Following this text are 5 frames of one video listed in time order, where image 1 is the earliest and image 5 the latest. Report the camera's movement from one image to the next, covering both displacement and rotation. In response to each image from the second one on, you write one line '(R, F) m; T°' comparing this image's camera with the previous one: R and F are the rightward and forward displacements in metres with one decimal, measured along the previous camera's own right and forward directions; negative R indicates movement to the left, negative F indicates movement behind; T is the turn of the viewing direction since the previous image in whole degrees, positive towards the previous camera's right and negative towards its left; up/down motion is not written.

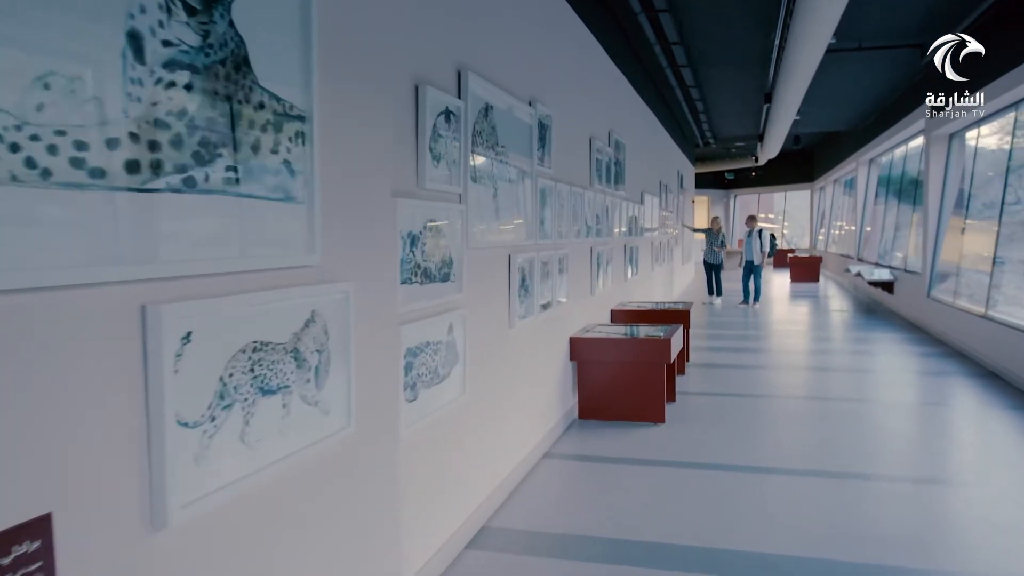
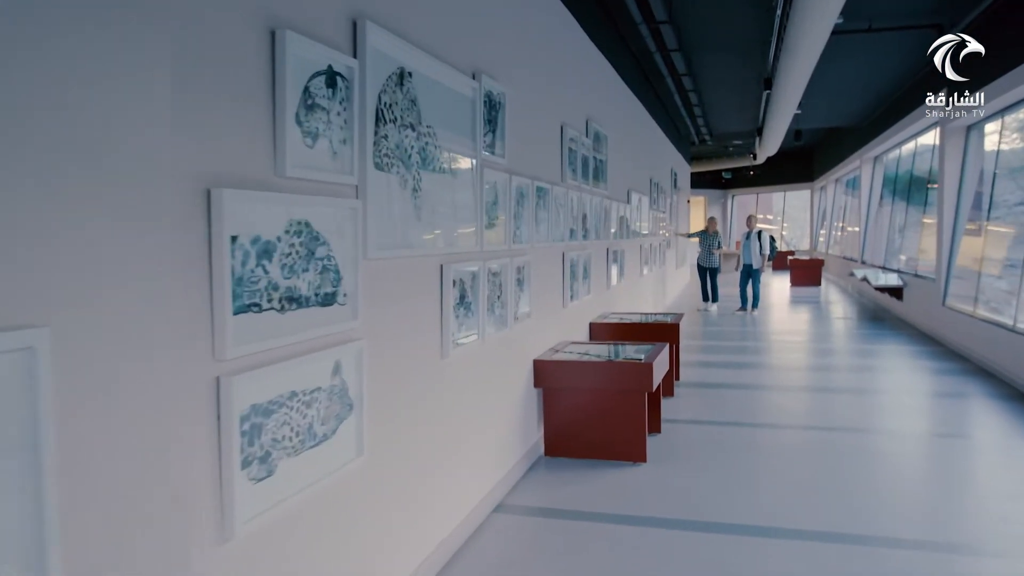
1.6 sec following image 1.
(+0.3, +0.8) m; 0°
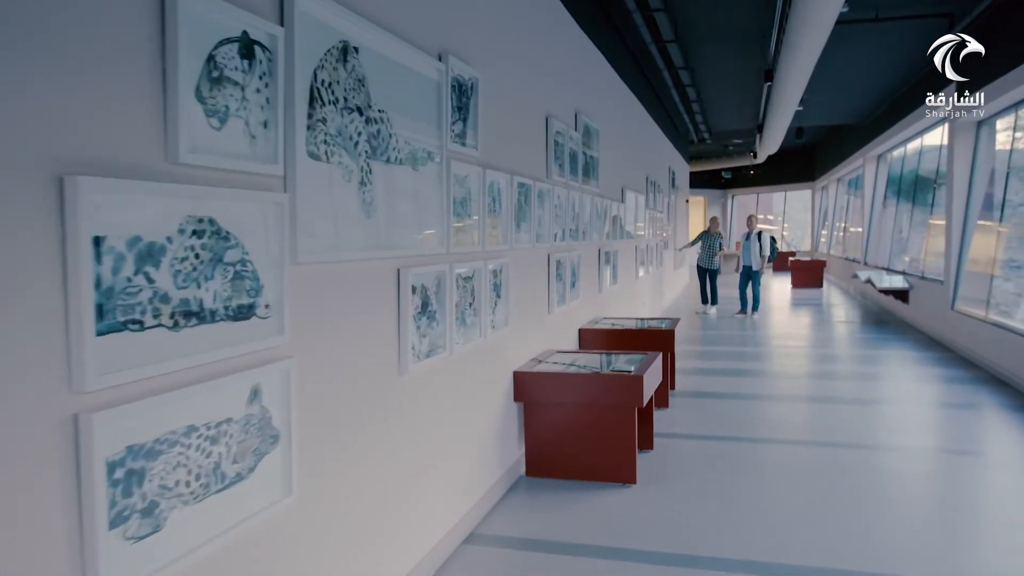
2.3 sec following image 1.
(+0.1, +0.4) m; 0°
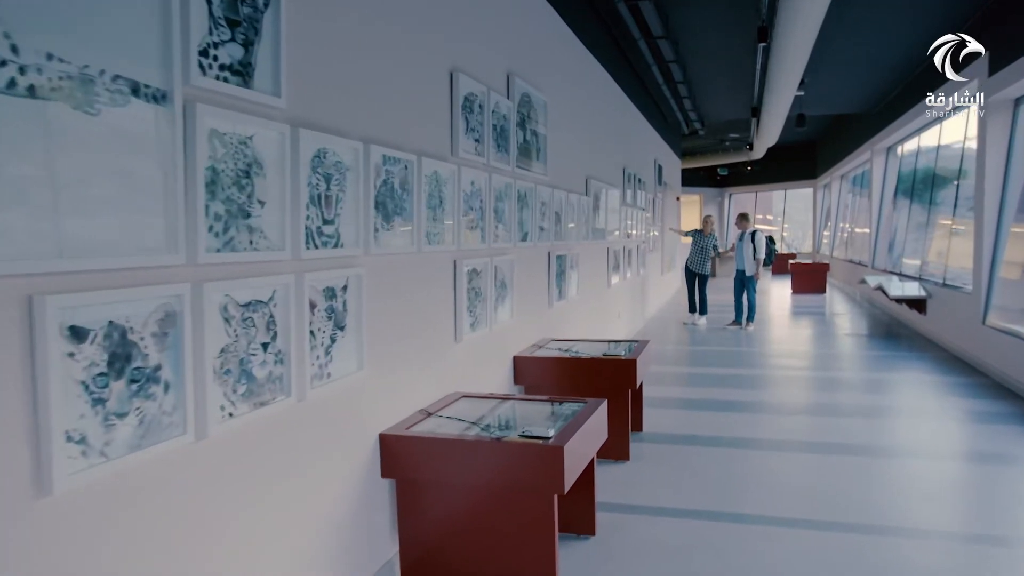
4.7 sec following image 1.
(+0.5, +1.3) m; 0°
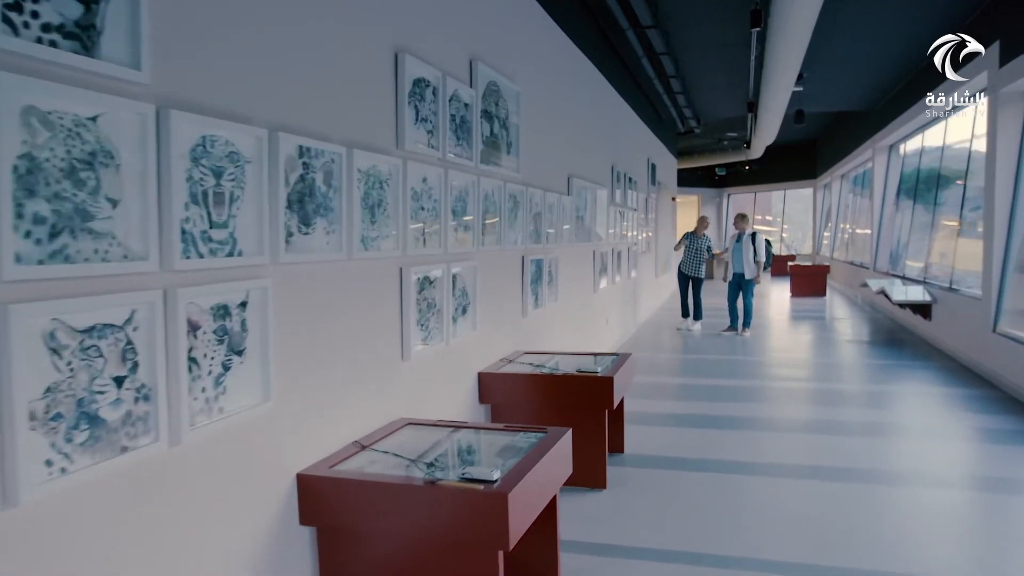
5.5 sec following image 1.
(+0.2, +0.4) m; 0°
